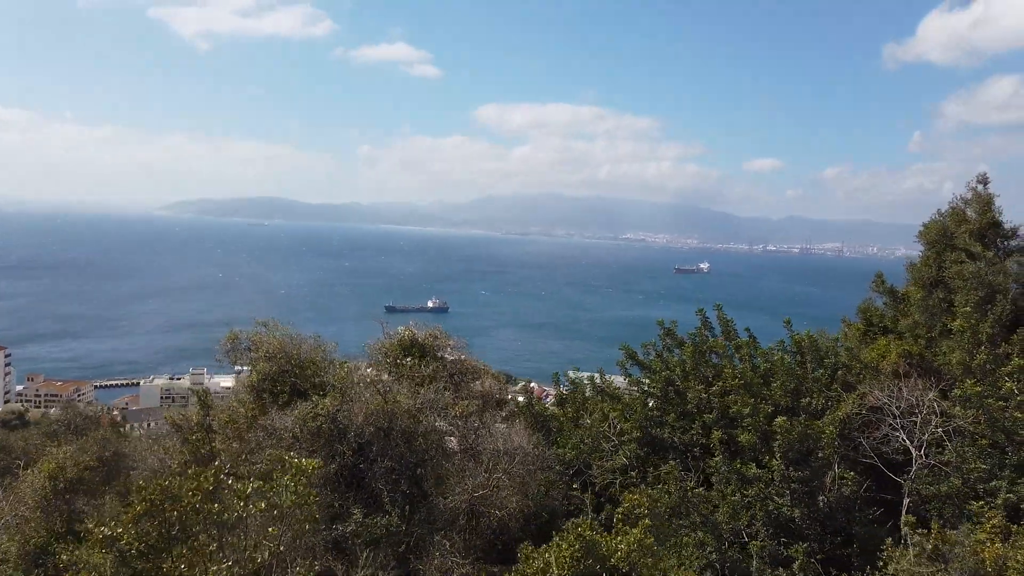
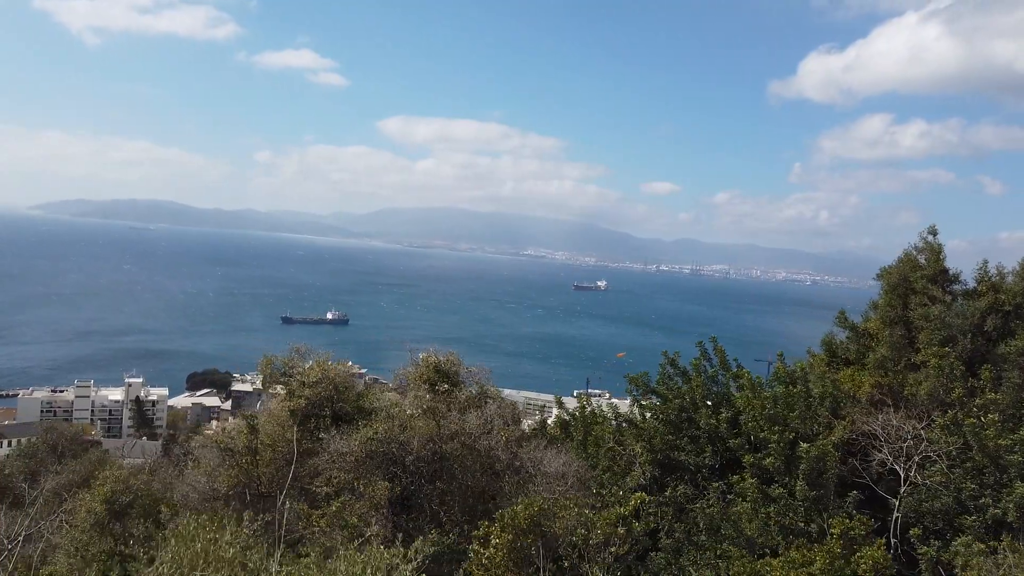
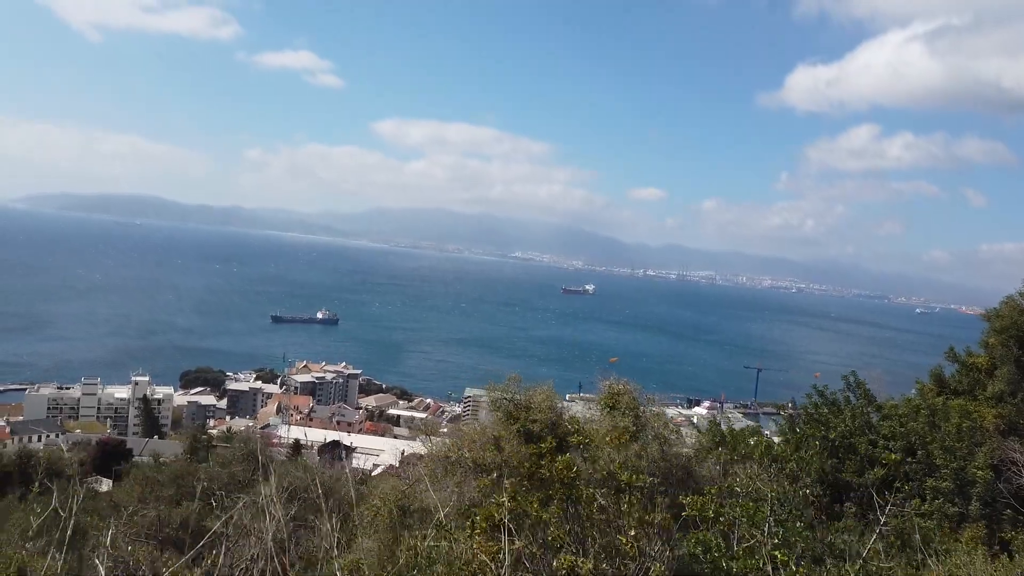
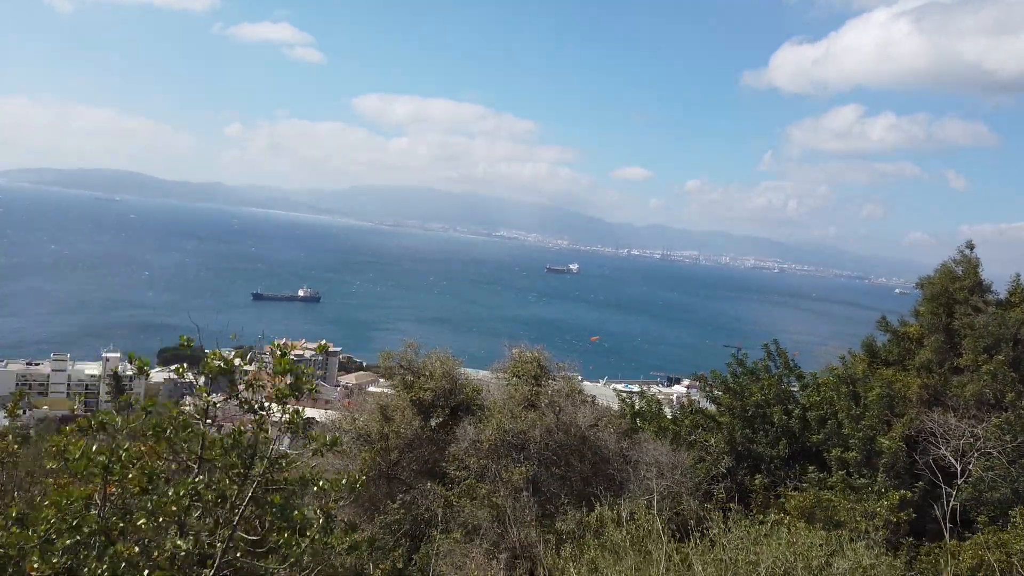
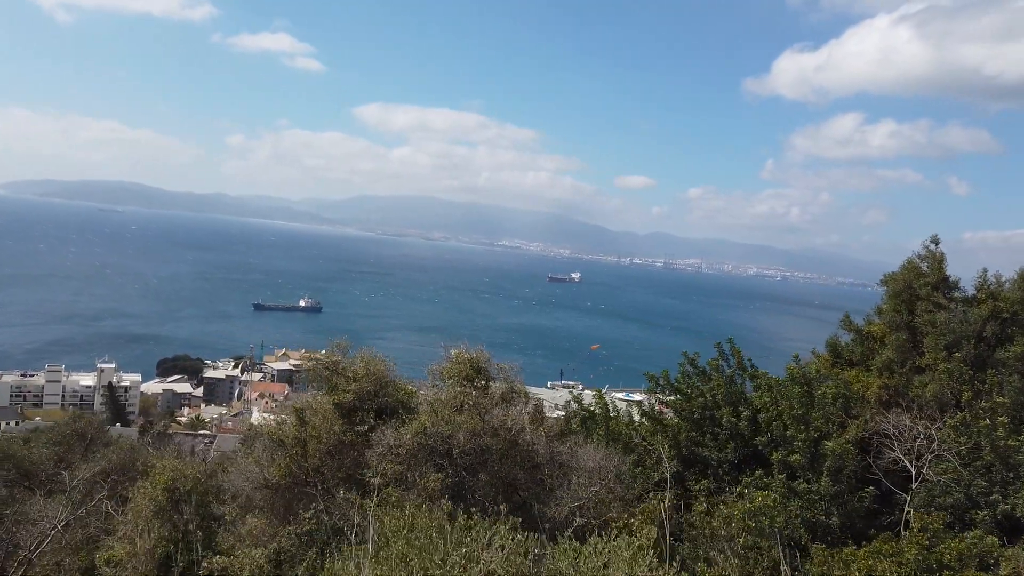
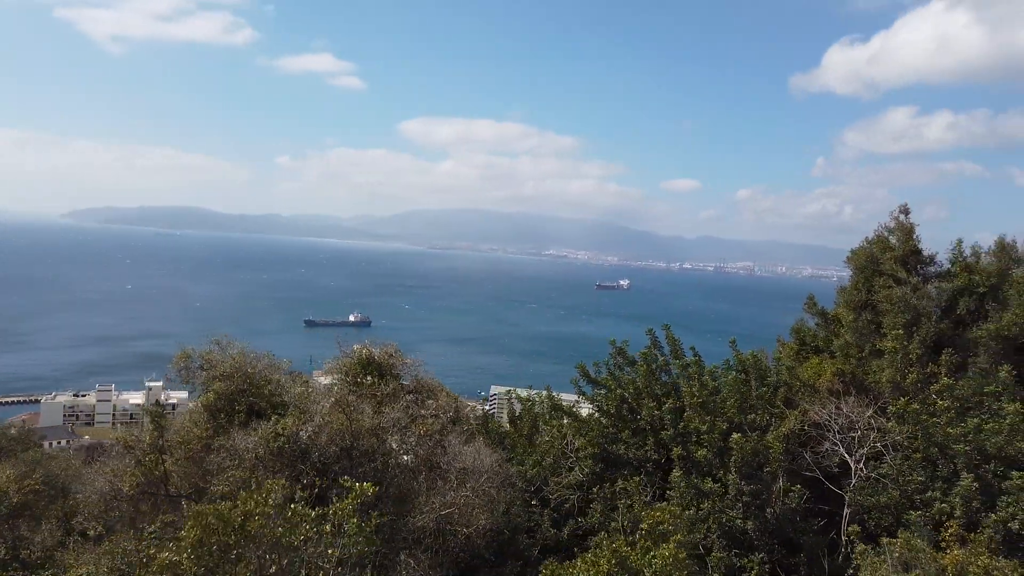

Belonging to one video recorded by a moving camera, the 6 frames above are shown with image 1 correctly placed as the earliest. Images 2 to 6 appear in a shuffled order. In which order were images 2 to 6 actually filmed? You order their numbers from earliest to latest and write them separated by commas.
6, 2, 5, 4, 3
